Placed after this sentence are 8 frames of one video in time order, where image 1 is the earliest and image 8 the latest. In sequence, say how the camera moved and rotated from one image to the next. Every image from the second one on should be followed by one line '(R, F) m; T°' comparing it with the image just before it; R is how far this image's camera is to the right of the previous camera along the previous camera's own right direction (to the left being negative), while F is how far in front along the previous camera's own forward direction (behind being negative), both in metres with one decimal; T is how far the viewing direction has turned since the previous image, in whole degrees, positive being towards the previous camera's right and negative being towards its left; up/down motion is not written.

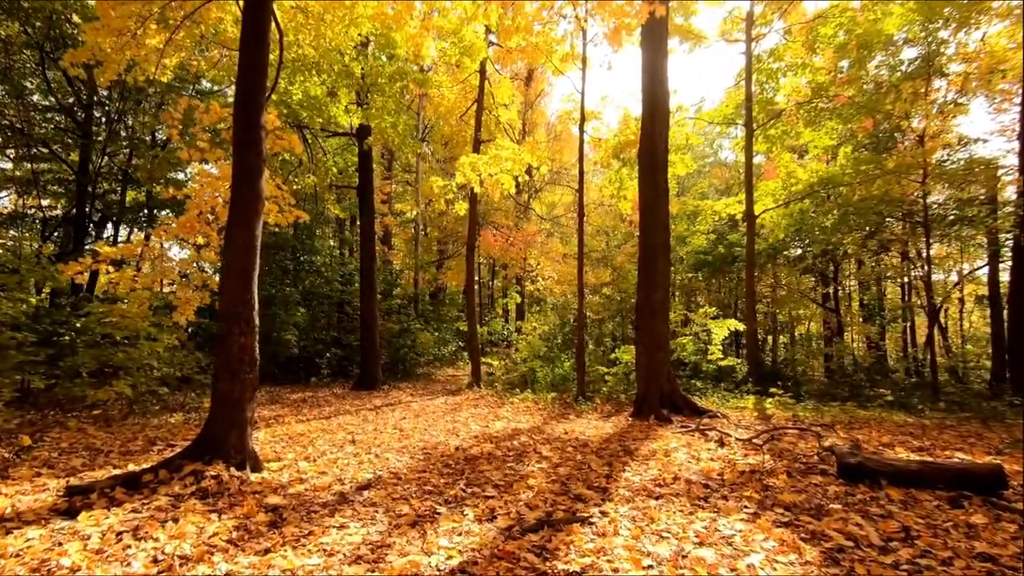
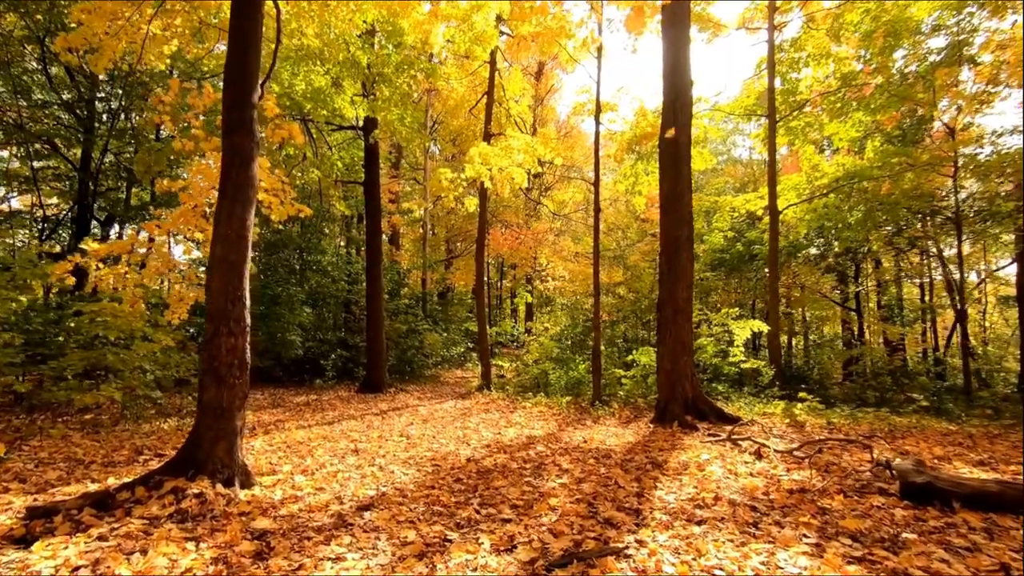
(-0.1, +0.5) m; -1°
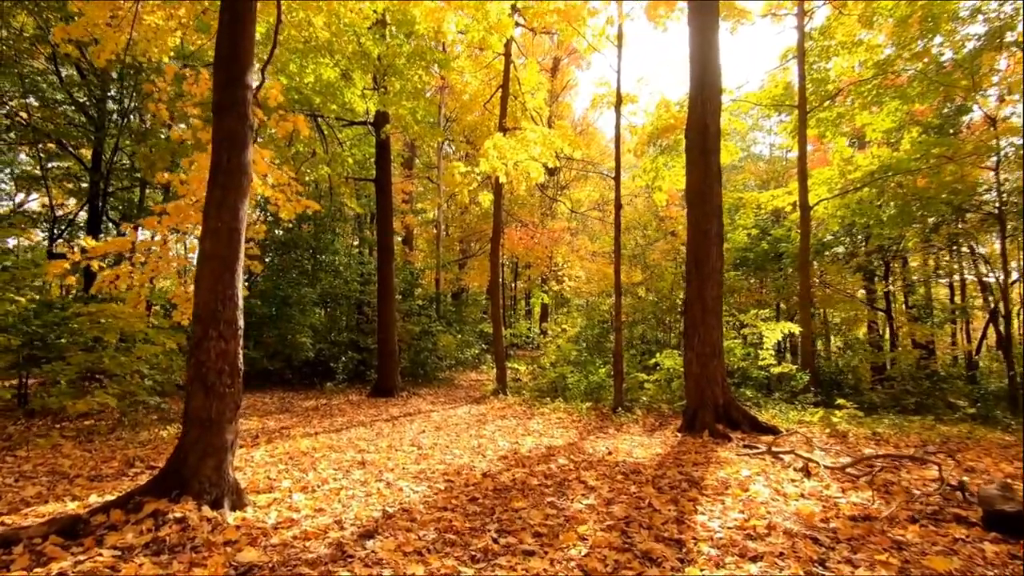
(-0.1, +0.4) m; -2°
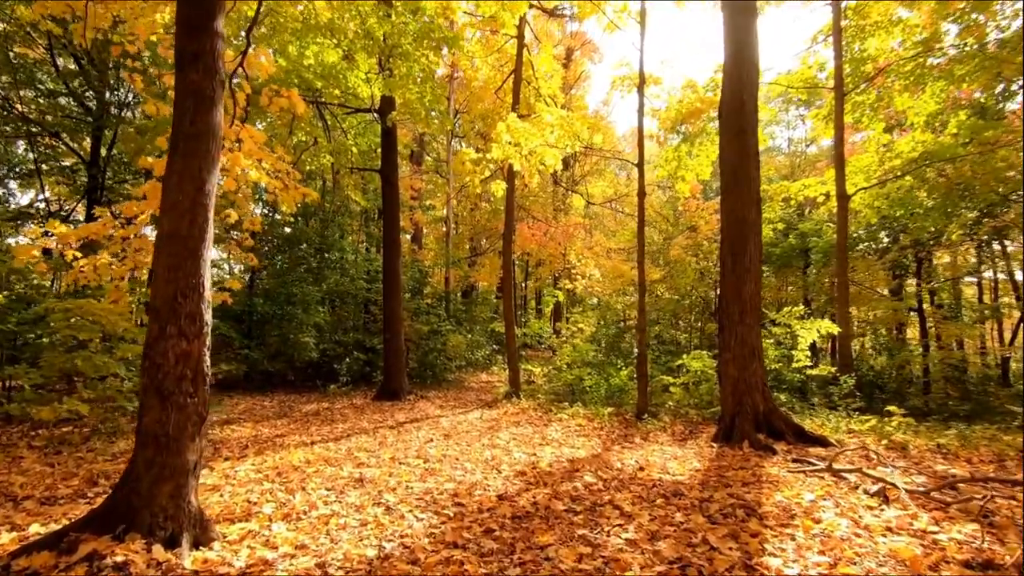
(-0.1, +0.7) m; -1°
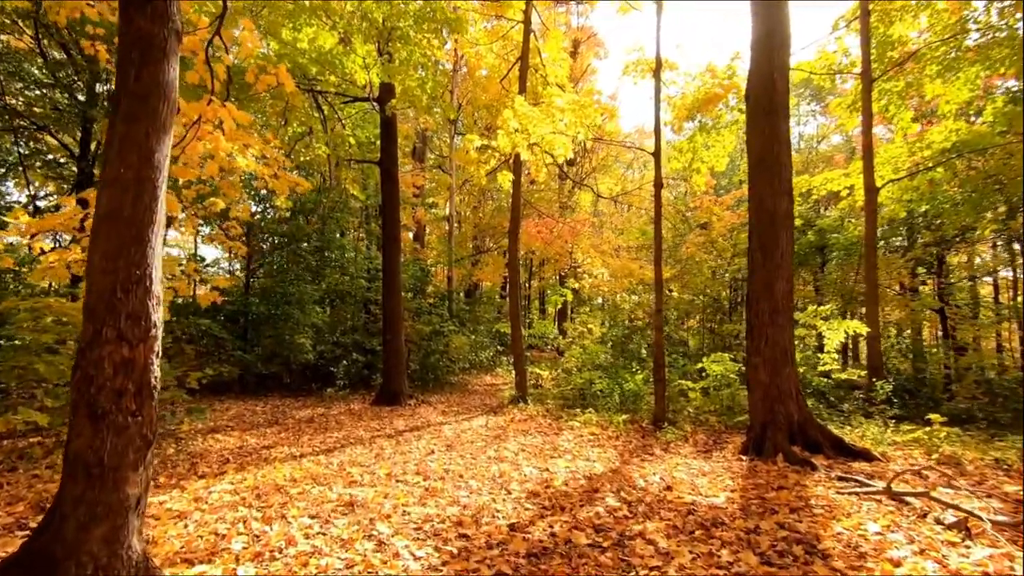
(-0.1, +0.6) m; 0°
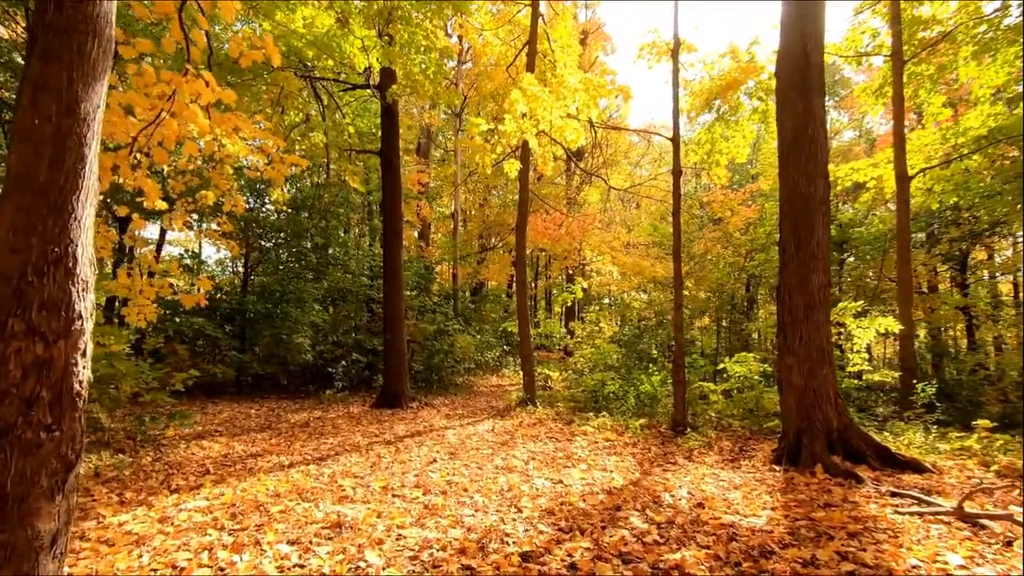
(0.0, +0.5) m; -1°
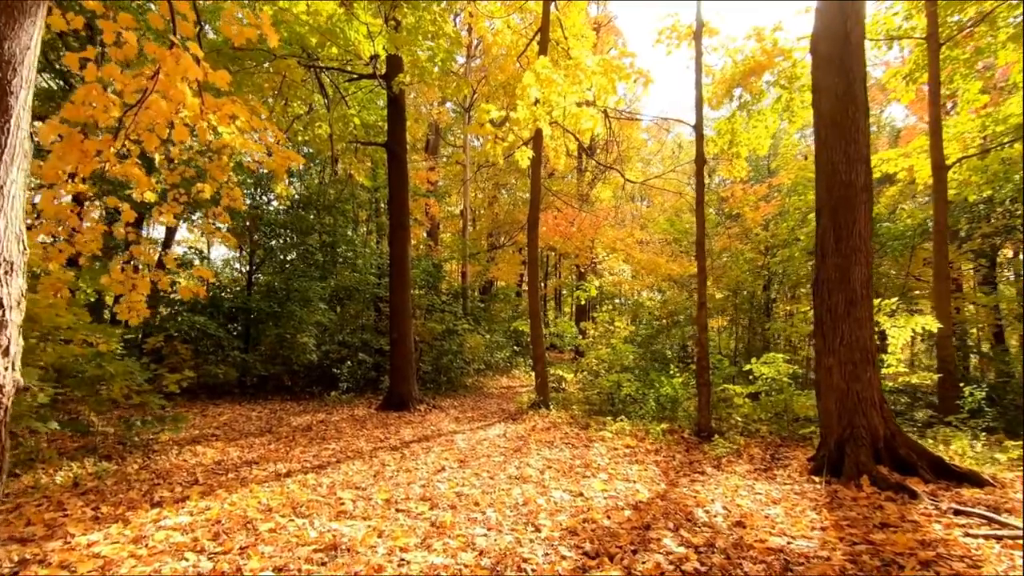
(-0.1, +0.4) m; -1°
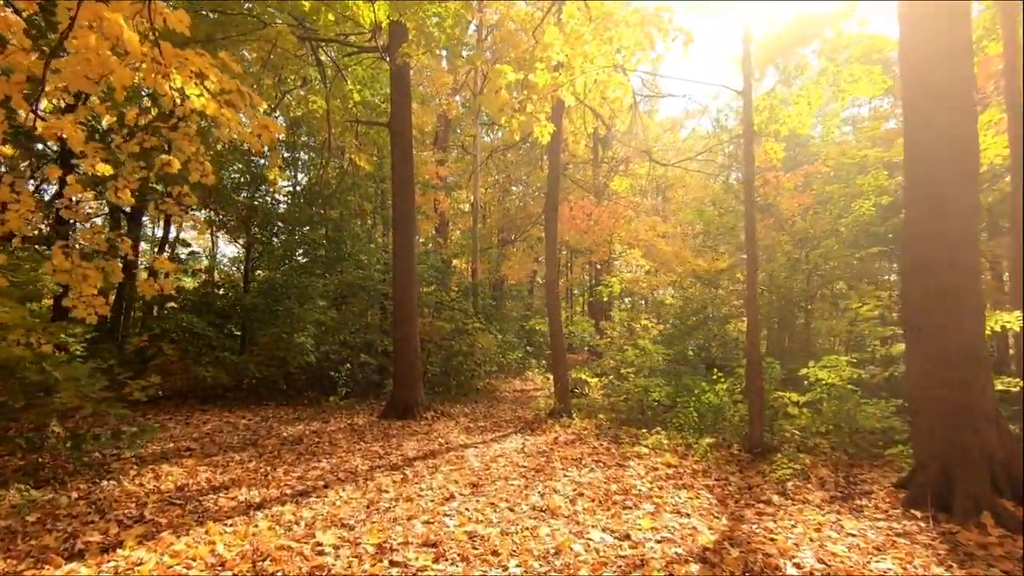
(-0.1, +0.9) m; -1°
